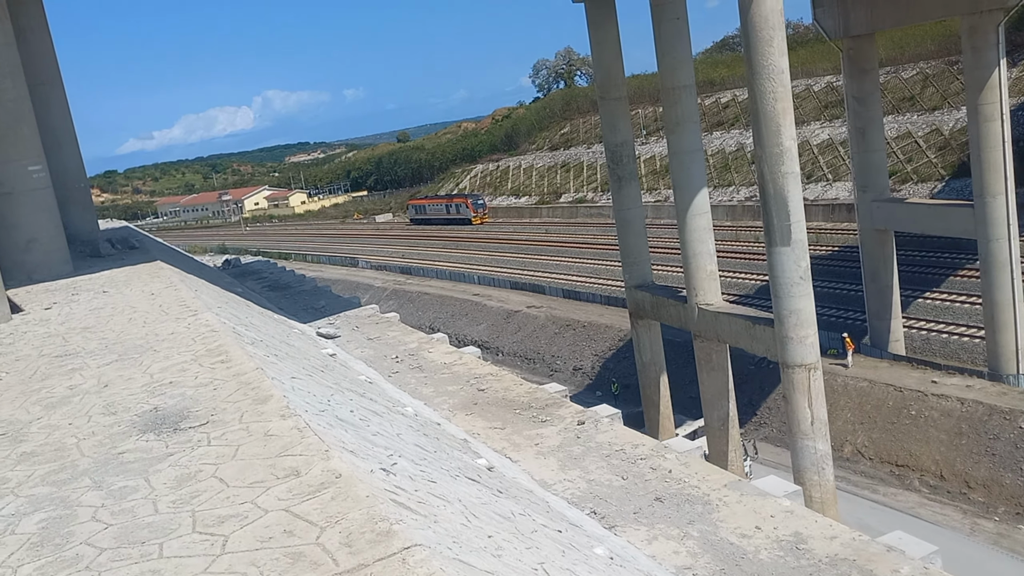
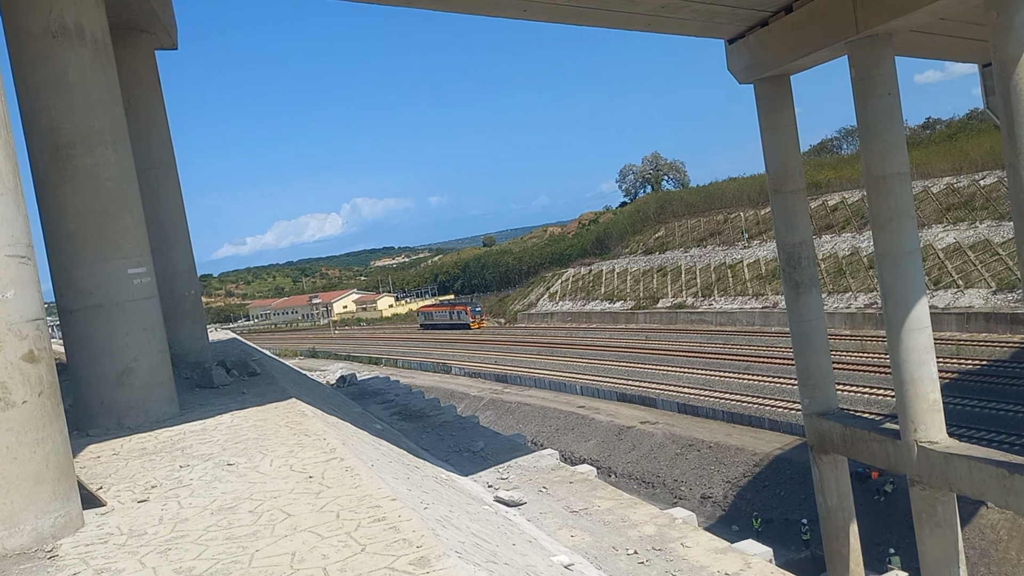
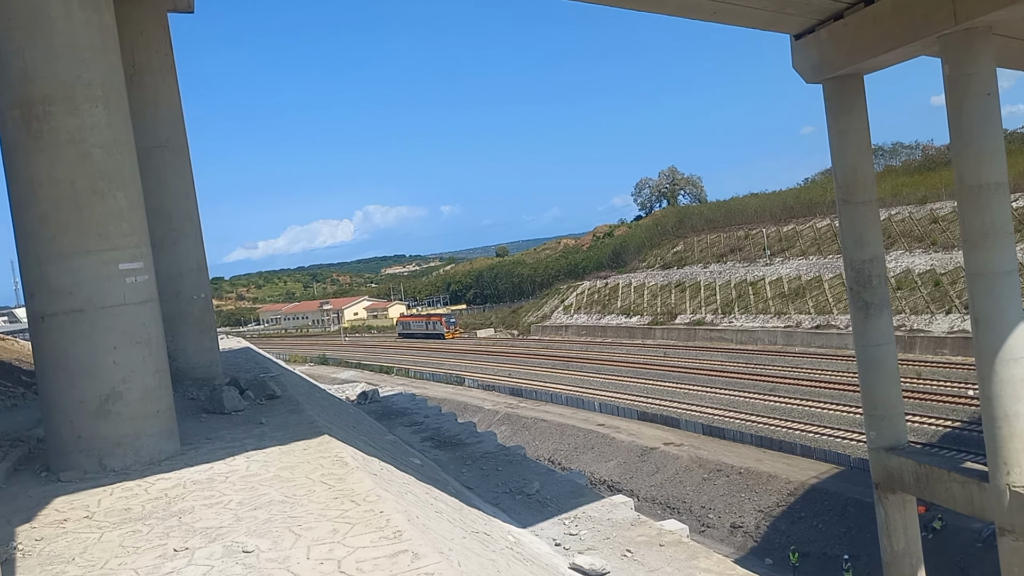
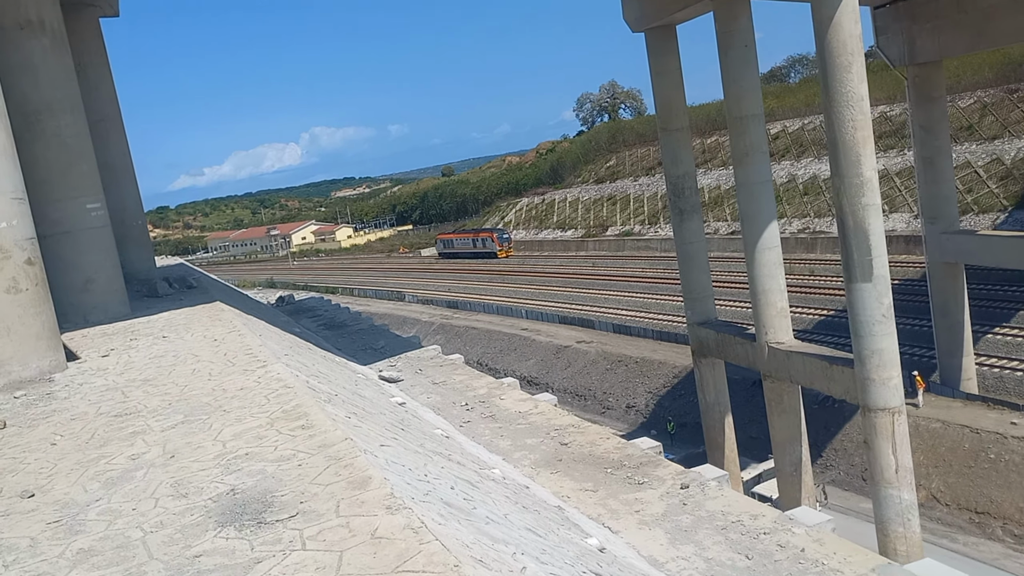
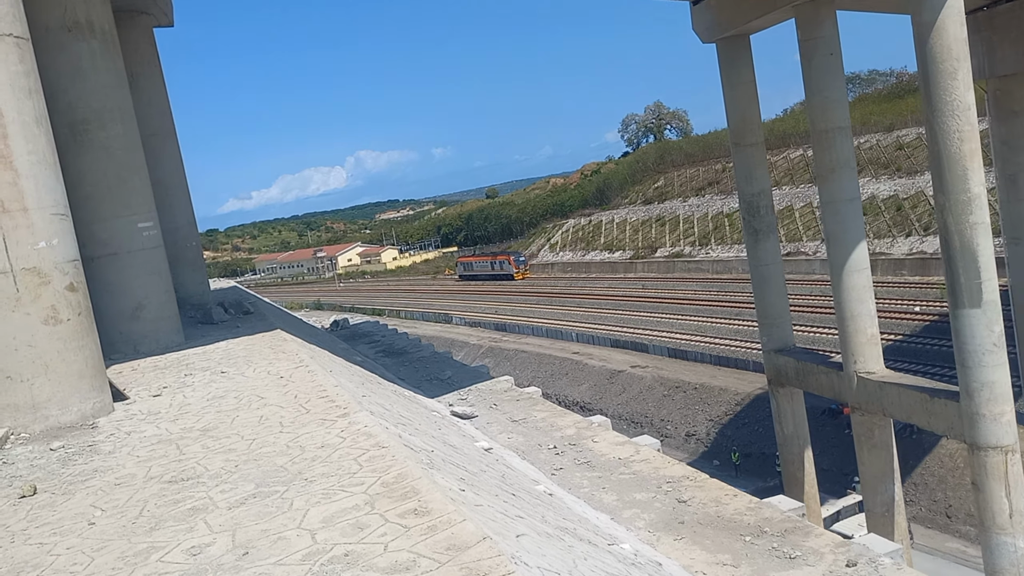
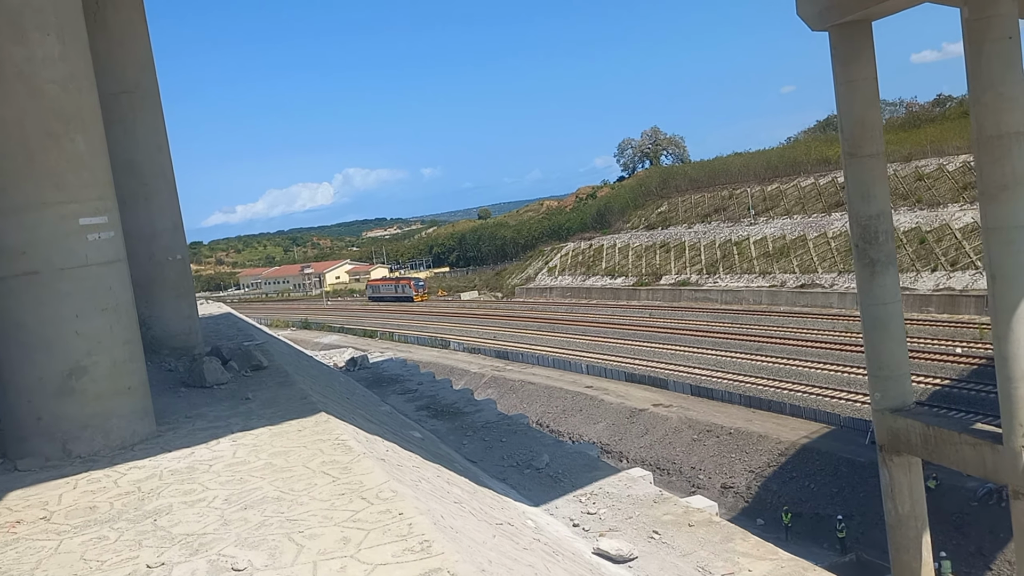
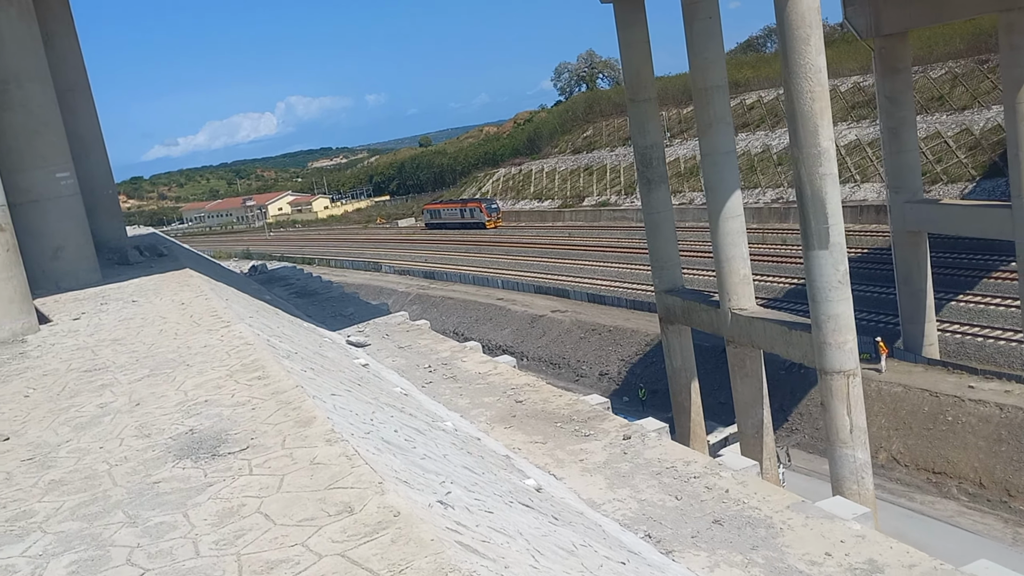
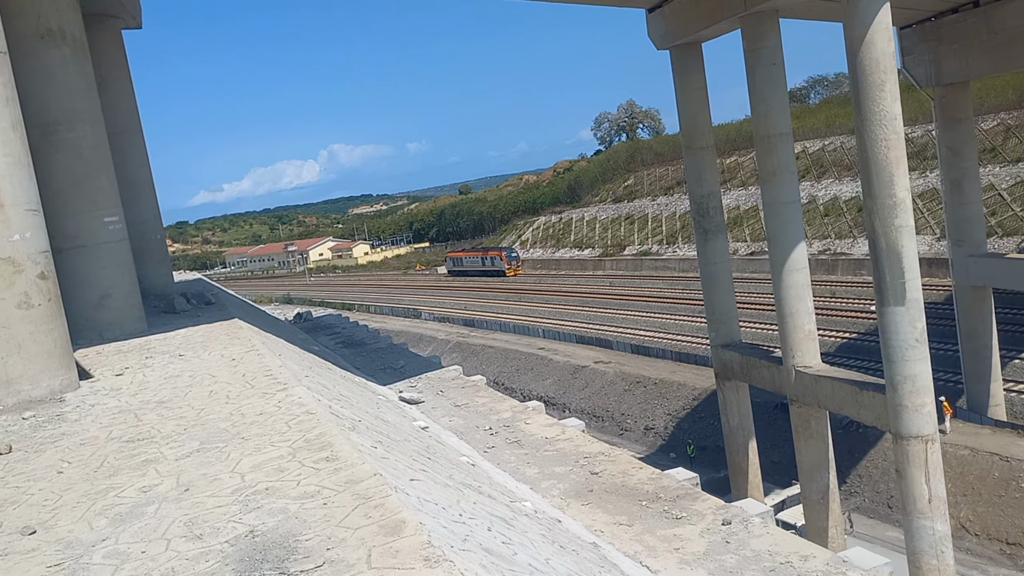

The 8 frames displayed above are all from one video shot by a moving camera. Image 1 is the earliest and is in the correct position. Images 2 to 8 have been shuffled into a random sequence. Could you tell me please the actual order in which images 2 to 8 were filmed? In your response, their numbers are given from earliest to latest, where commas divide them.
7, 4, 8, 5, 2, 3, 6
